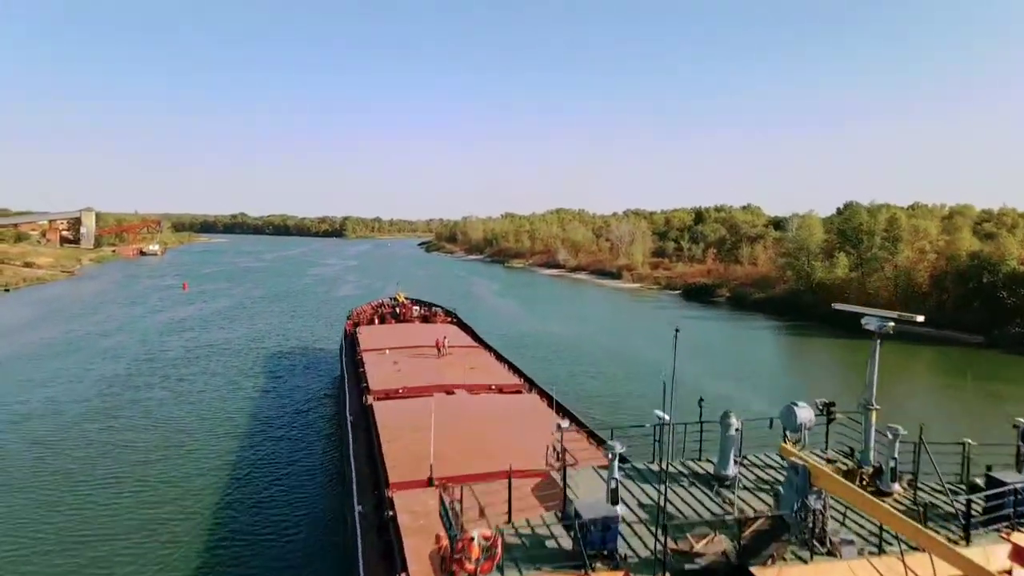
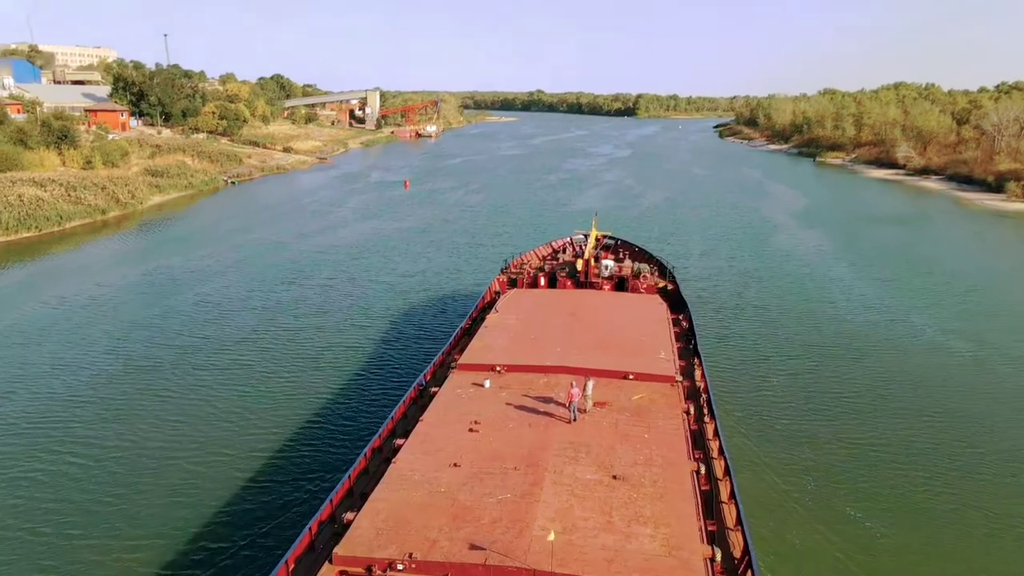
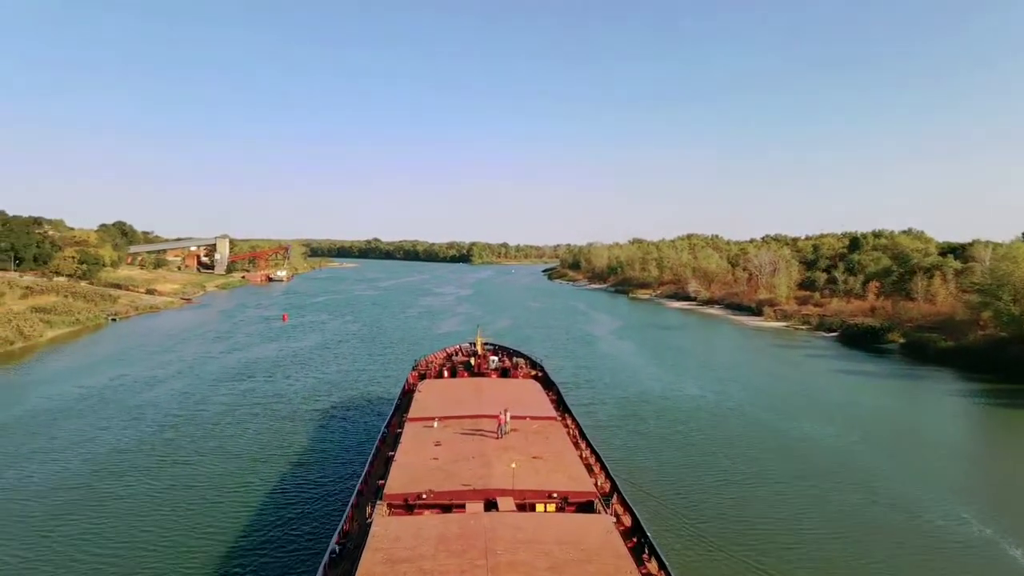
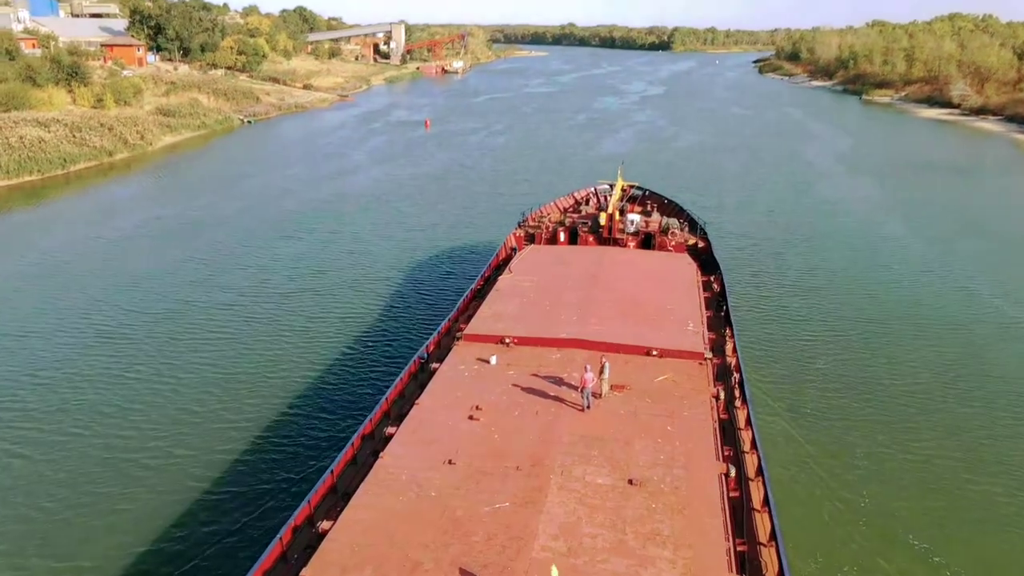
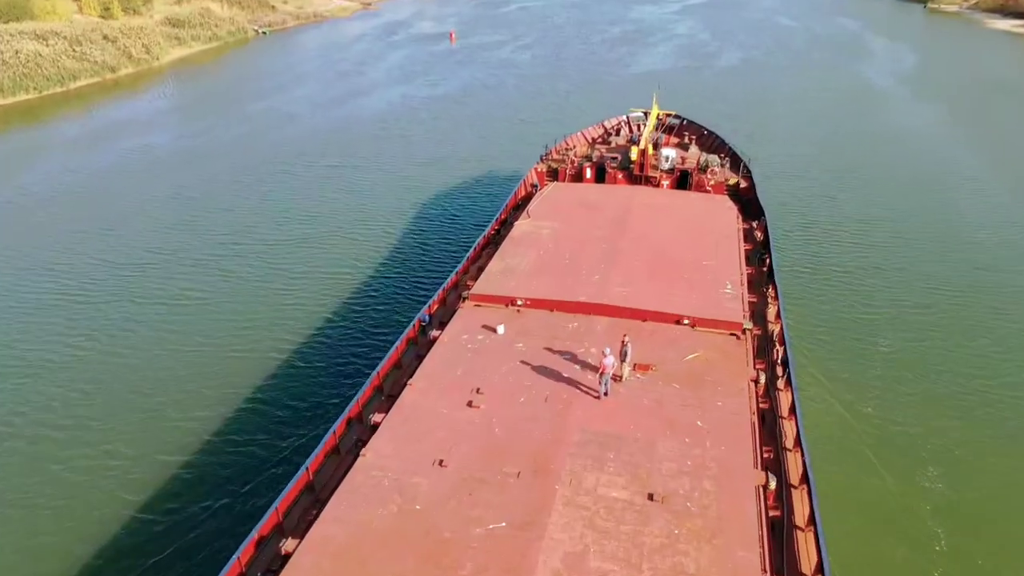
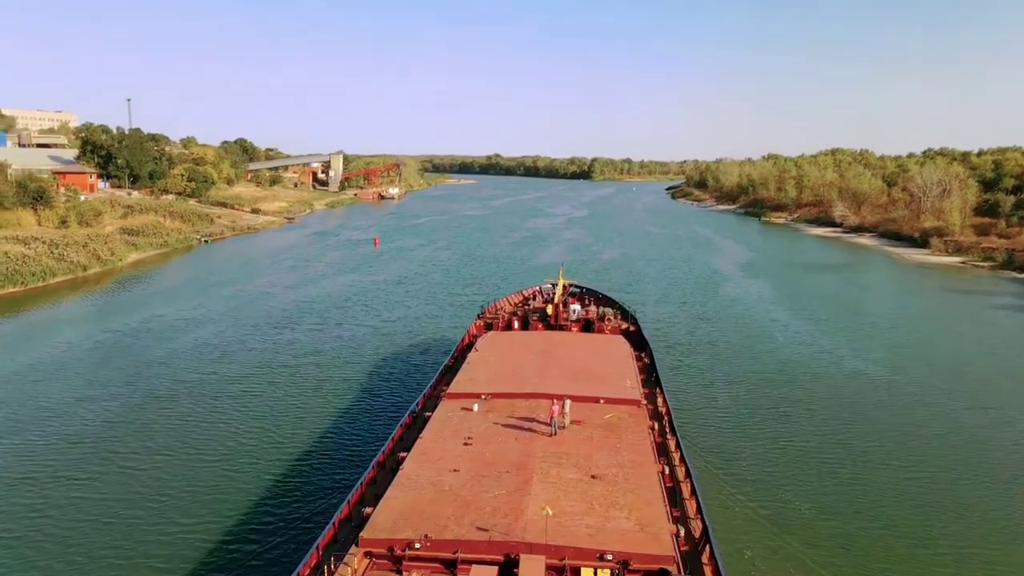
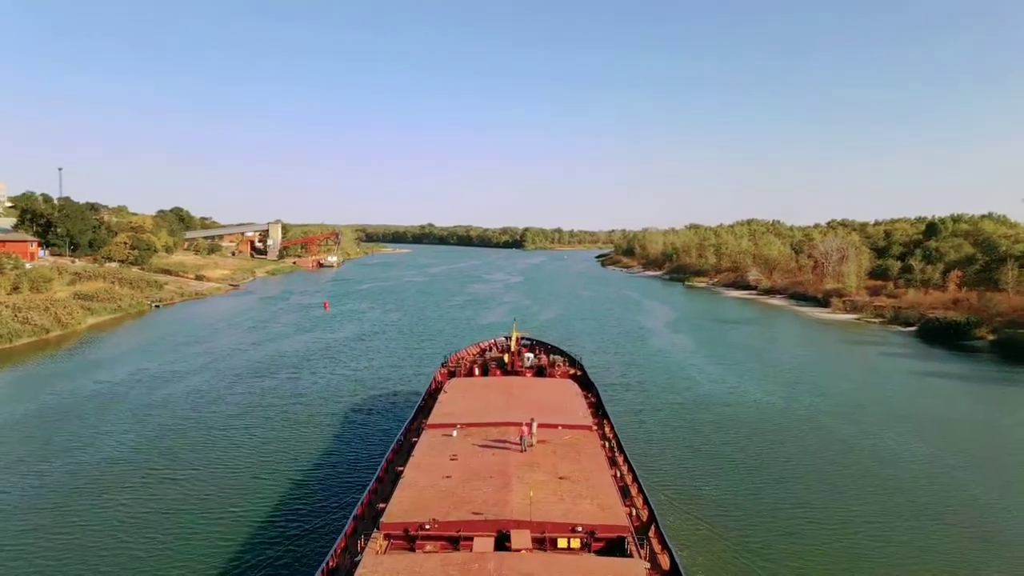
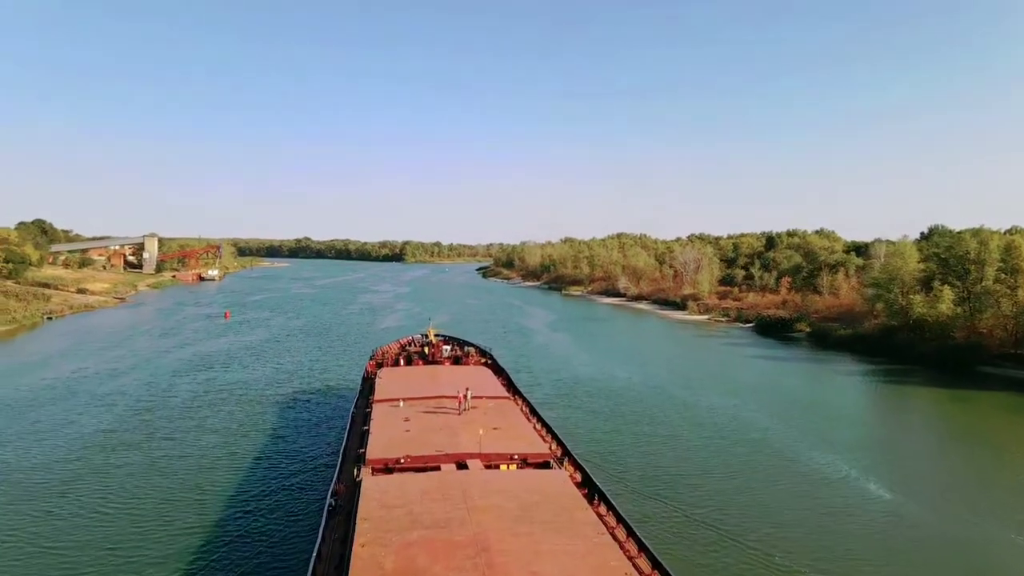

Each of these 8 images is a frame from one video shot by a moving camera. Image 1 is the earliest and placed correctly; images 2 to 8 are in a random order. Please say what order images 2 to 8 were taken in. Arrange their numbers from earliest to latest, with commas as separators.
8, 3, 7, 6, 2, 4, 5
